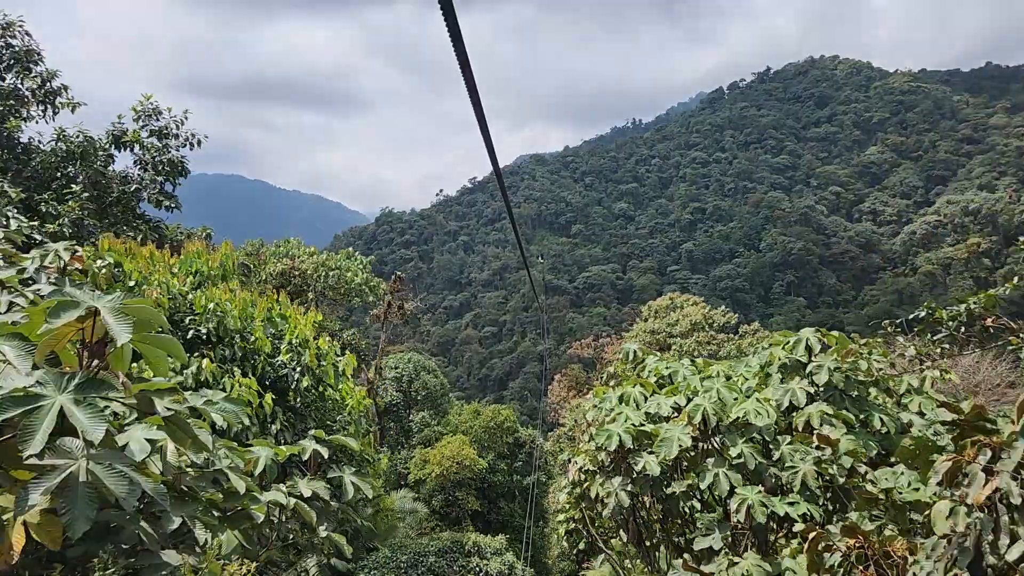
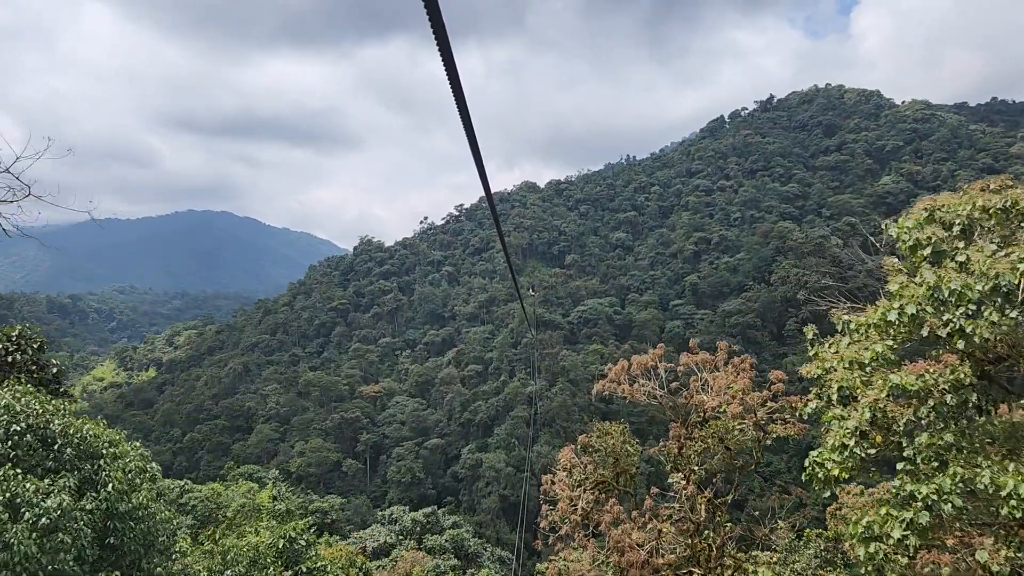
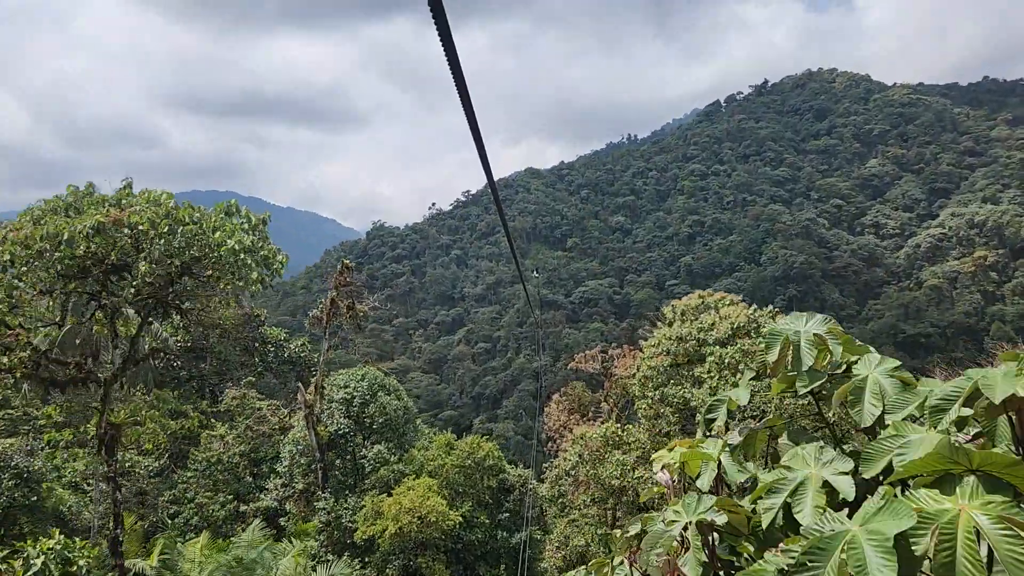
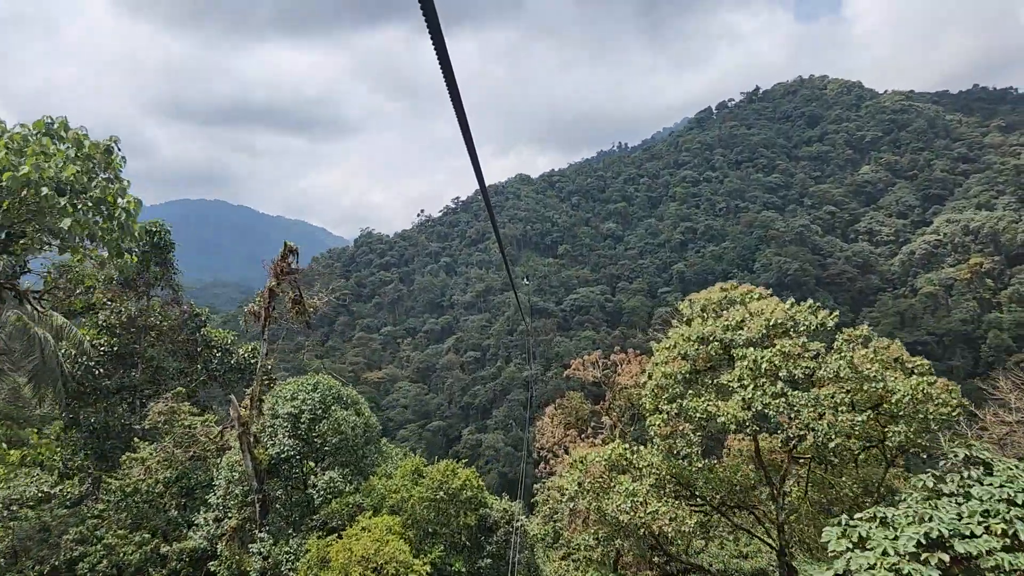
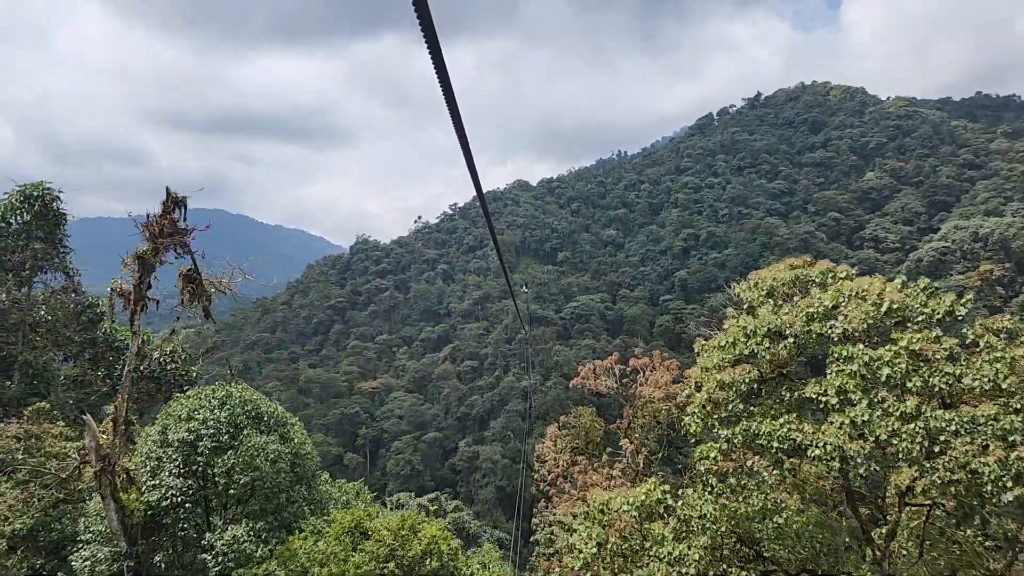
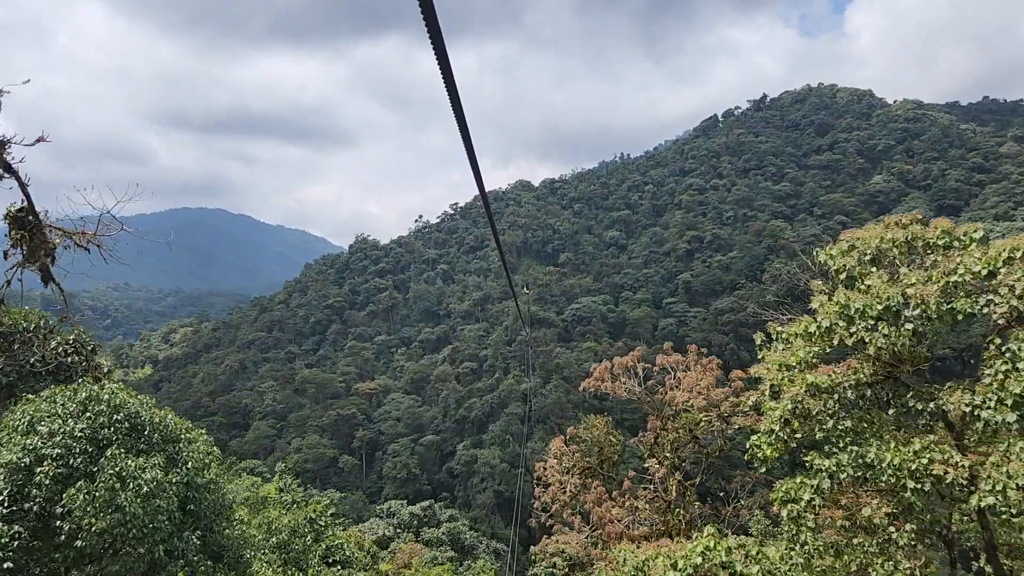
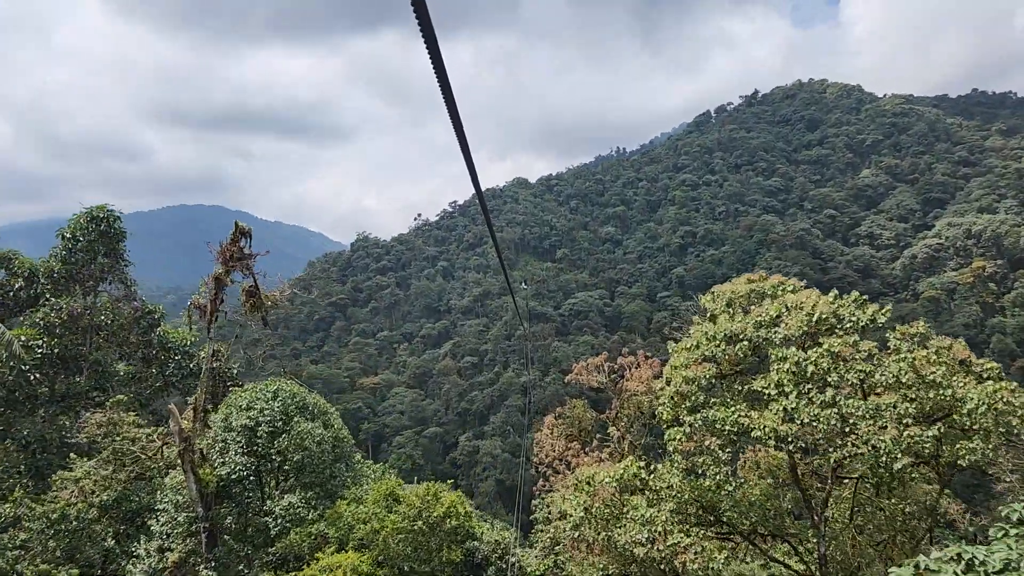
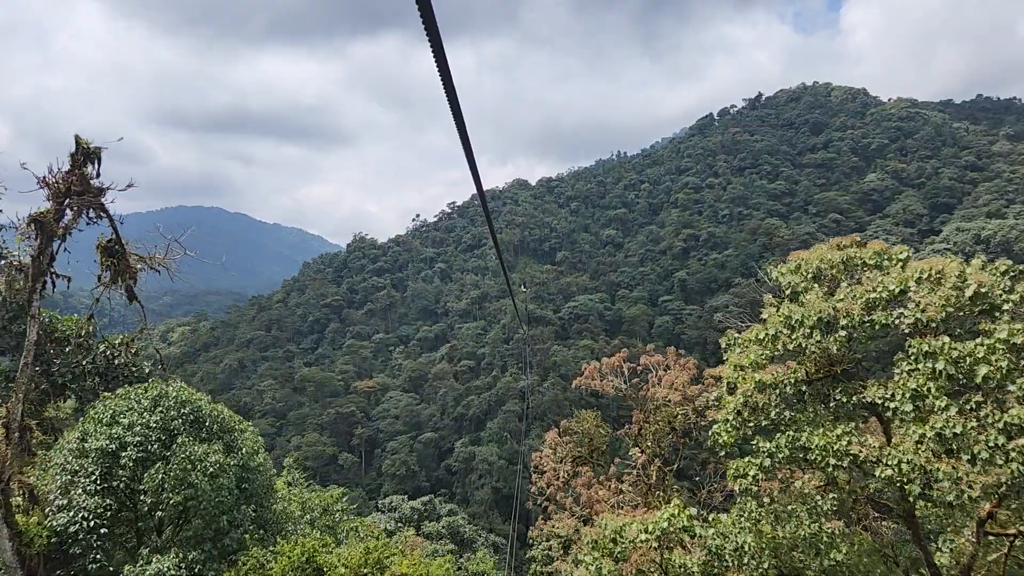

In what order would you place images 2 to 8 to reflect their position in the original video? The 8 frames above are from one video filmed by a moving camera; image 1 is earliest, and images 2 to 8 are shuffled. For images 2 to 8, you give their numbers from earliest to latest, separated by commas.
3, 4, 7, 5, 8, 6, 2
